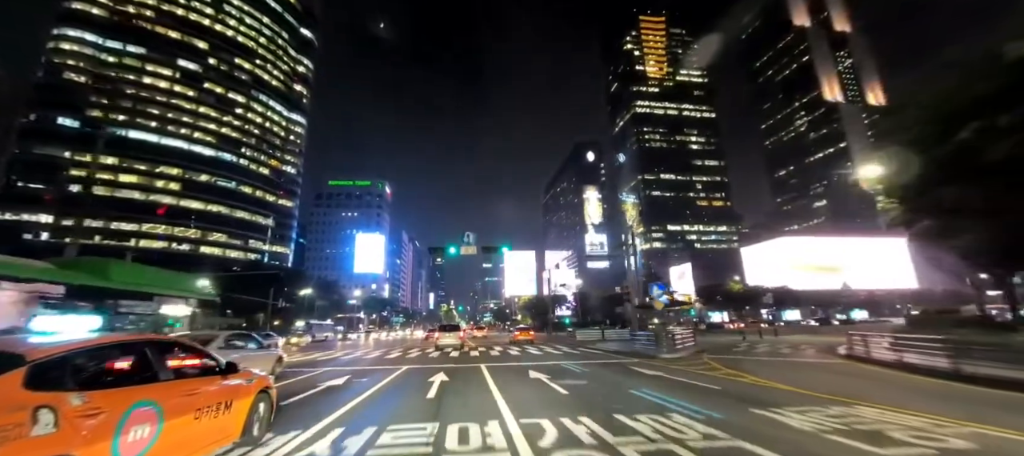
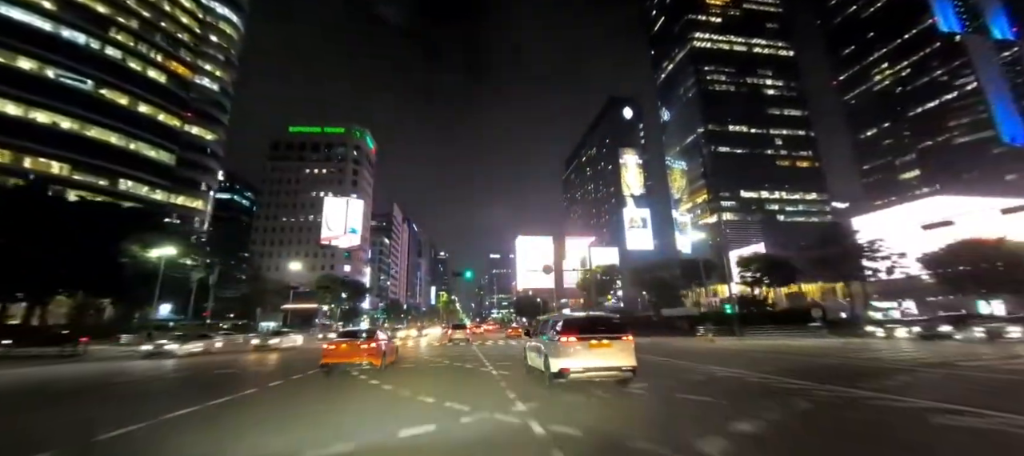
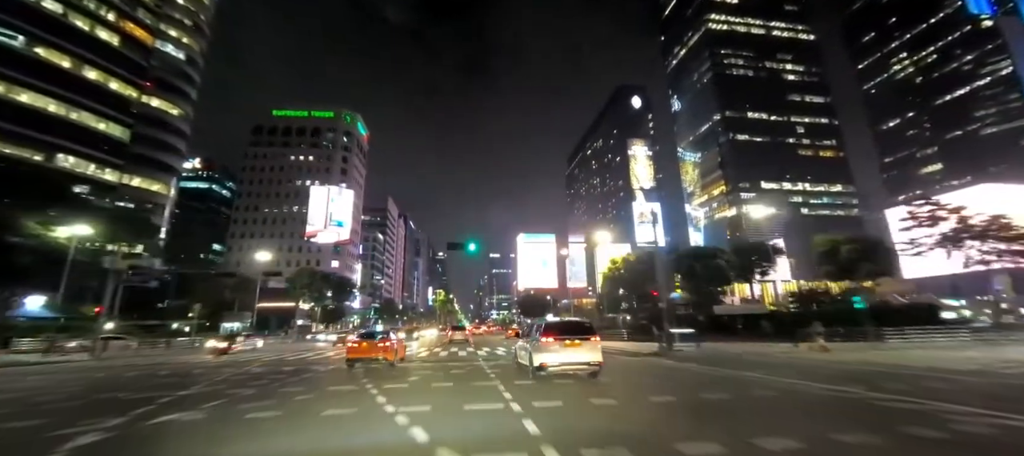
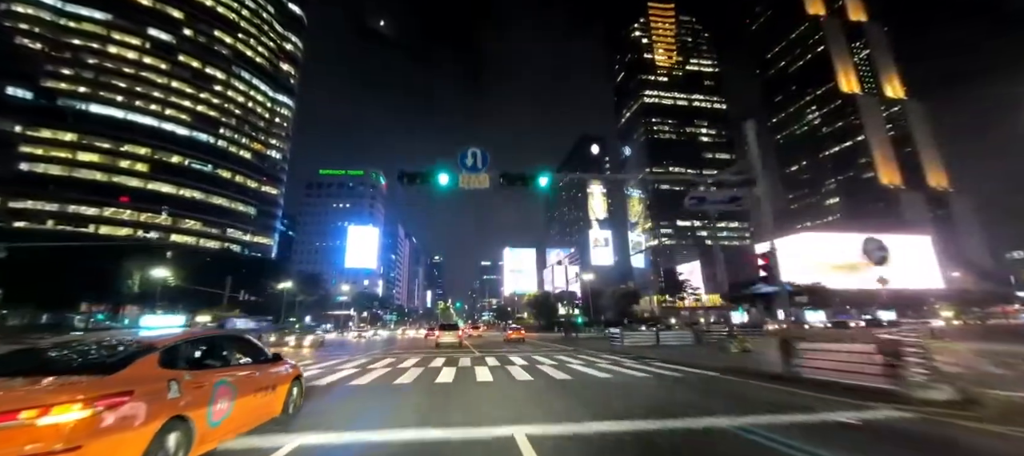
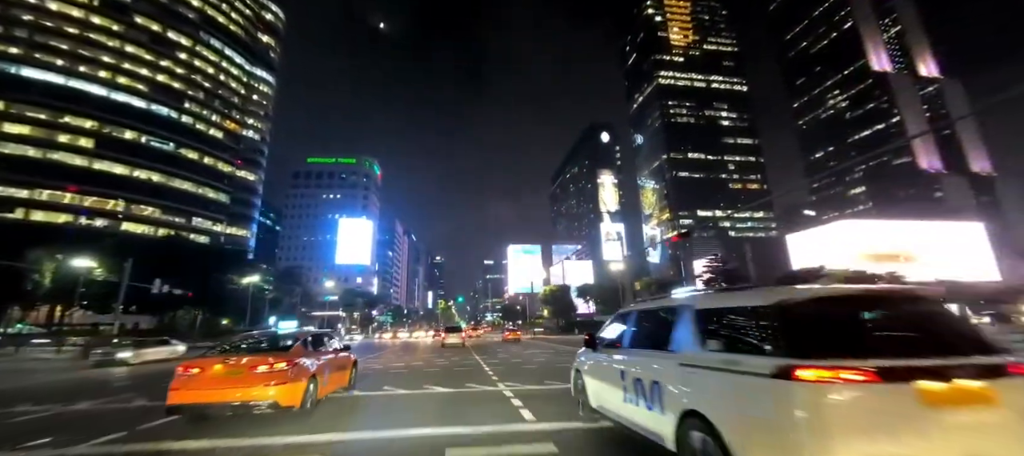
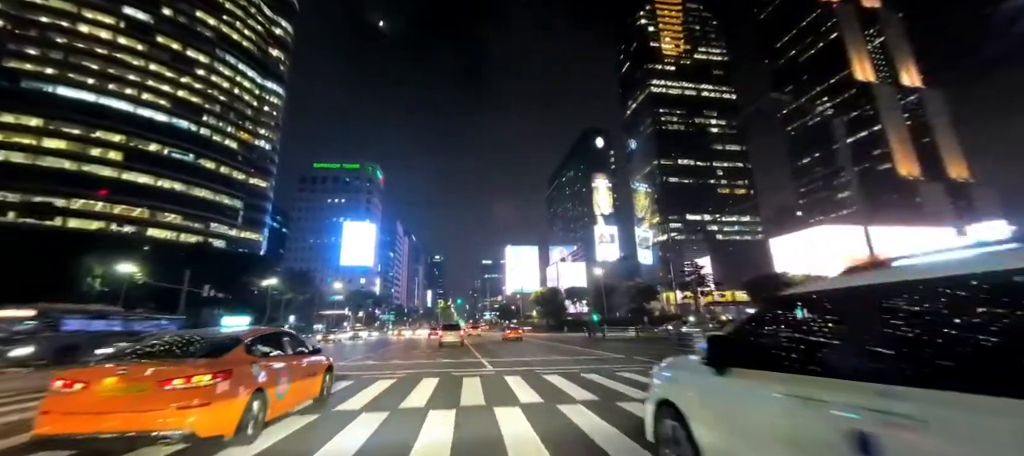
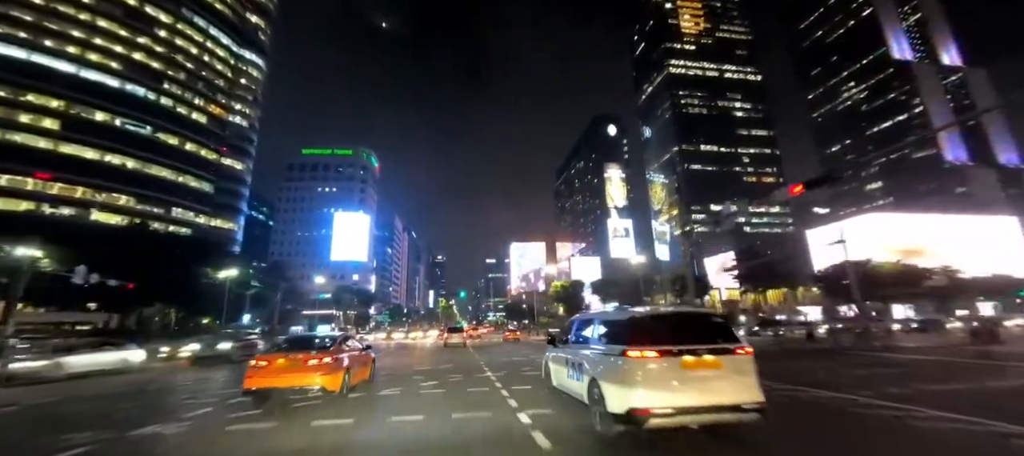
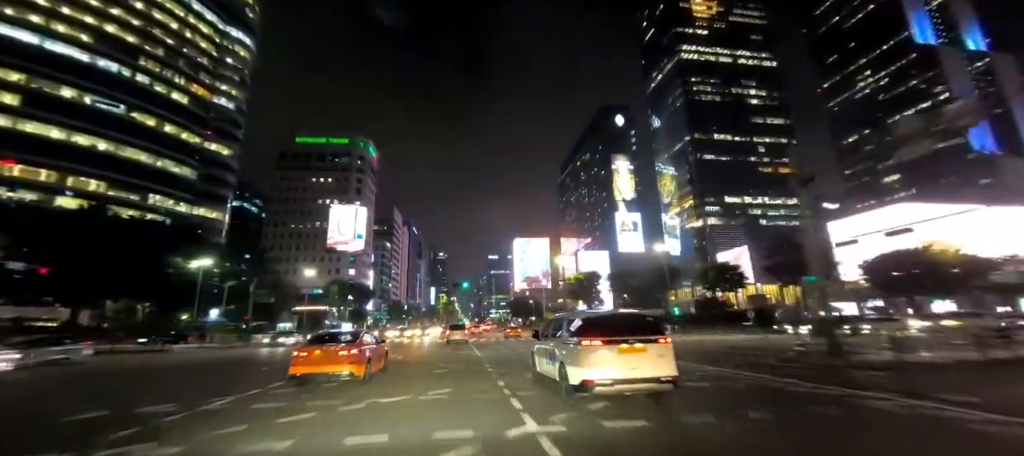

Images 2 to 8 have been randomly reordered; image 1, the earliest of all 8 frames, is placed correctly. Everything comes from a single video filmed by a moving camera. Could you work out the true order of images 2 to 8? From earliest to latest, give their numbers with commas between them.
4, 6, 5, 7, 8, 2, 3
